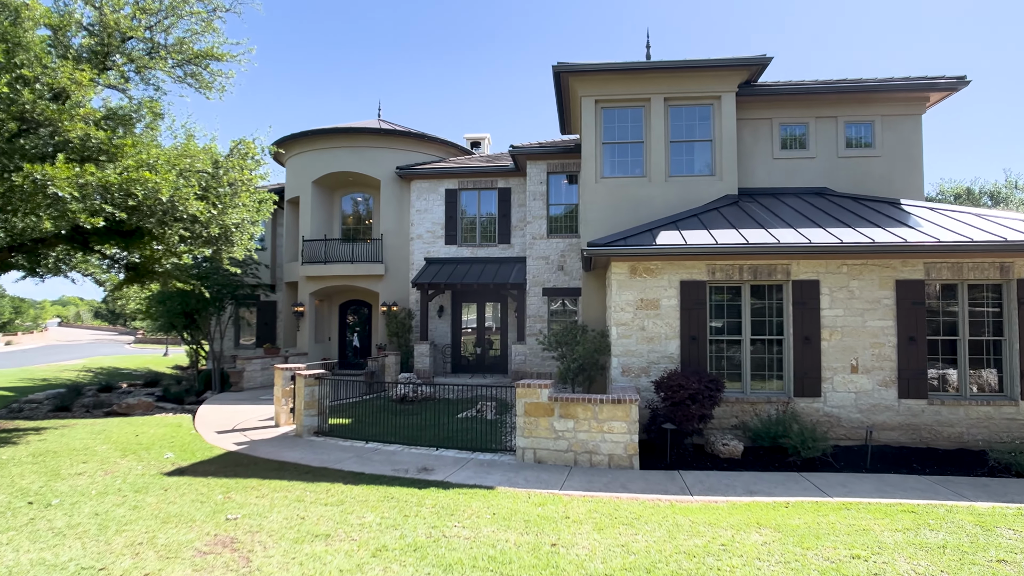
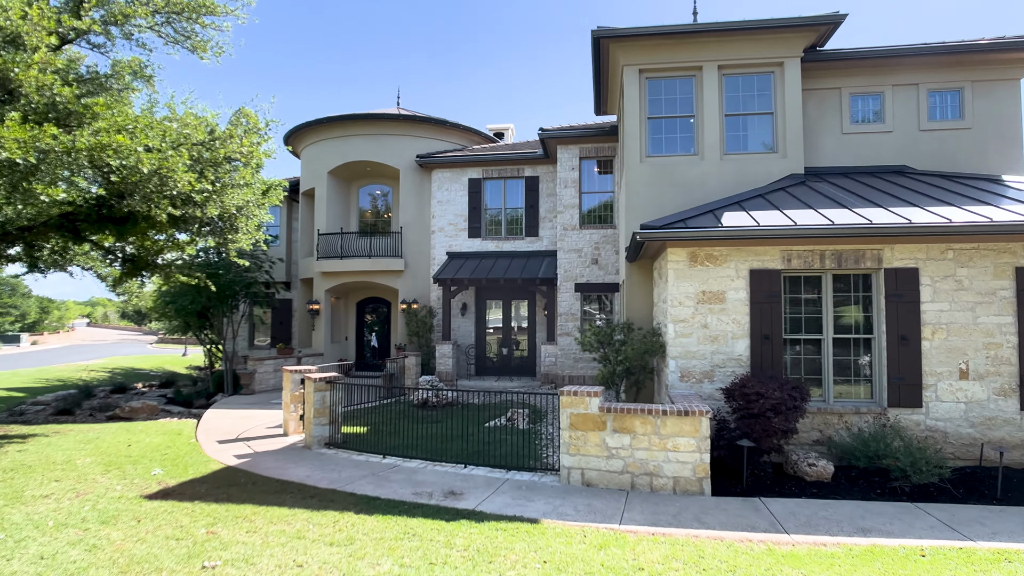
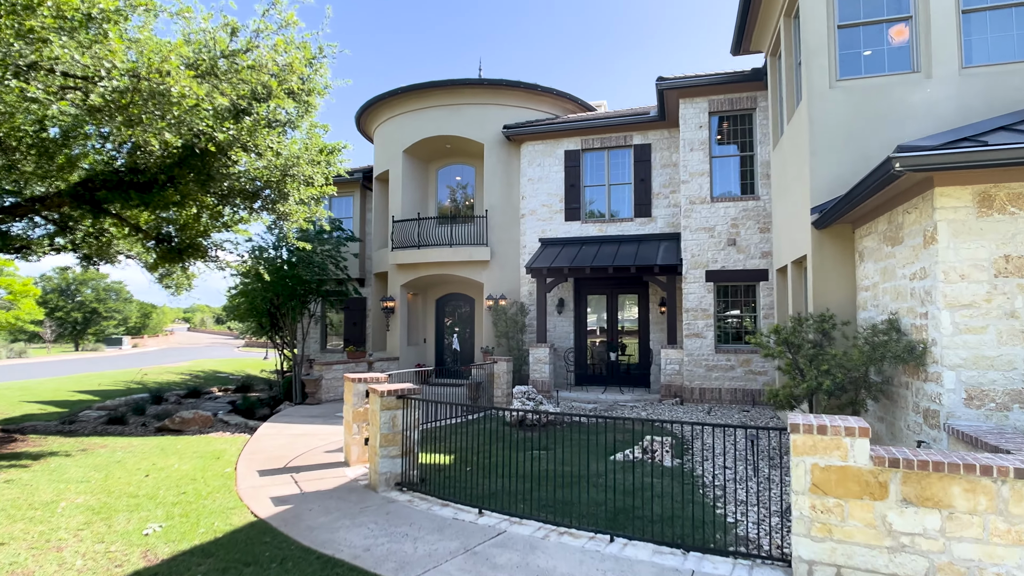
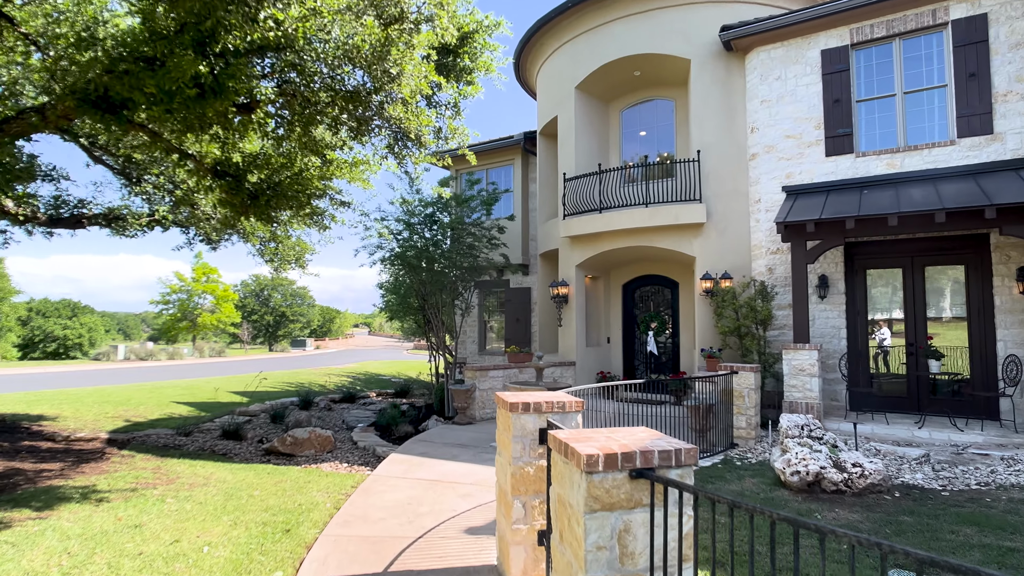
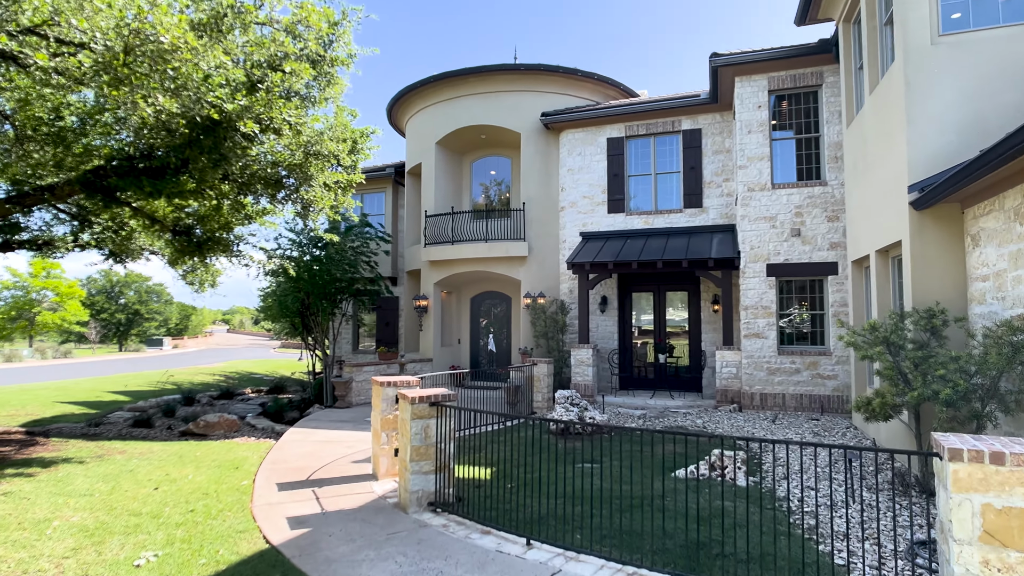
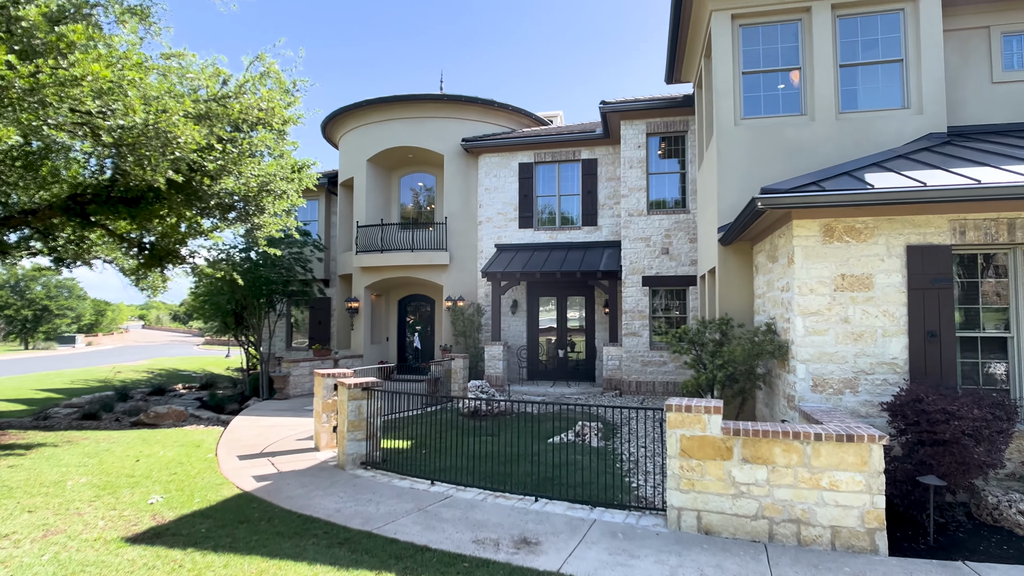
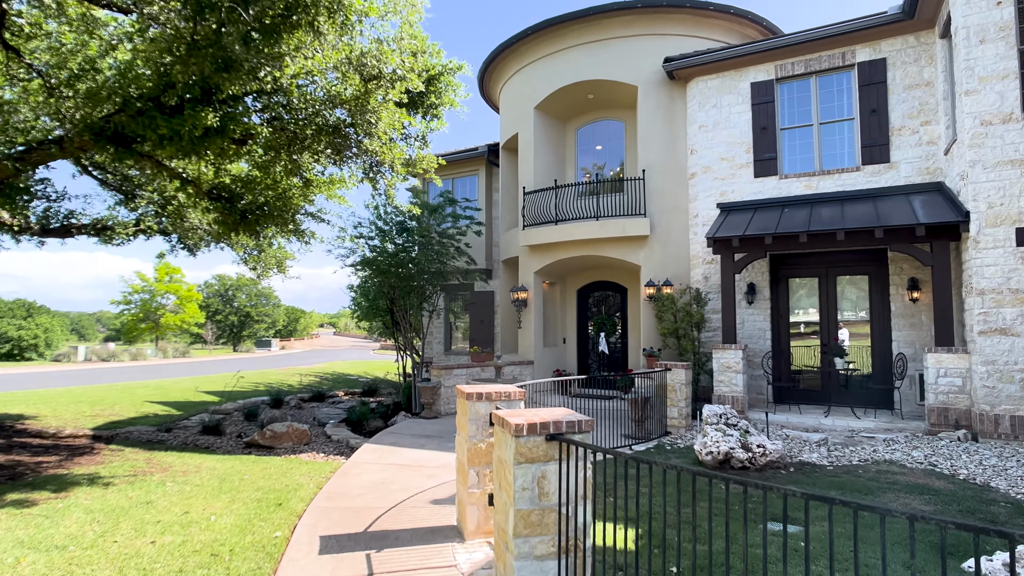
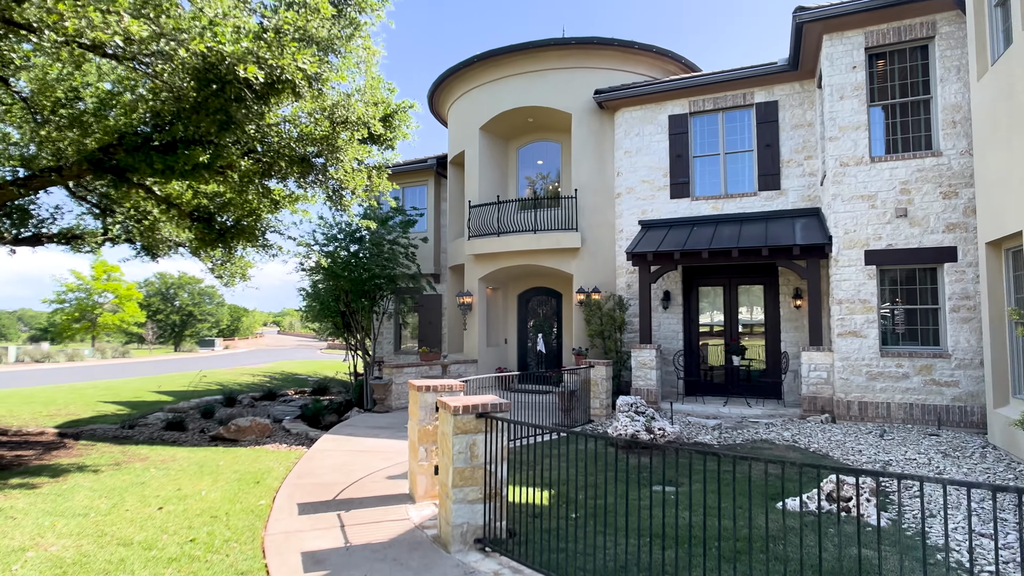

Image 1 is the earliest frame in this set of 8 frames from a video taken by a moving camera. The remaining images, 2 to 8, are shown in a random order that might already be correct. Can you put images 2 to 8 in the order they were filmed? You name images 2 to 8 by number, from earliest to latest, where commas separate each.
2, 6, 3, 5, 8, 7, 4
